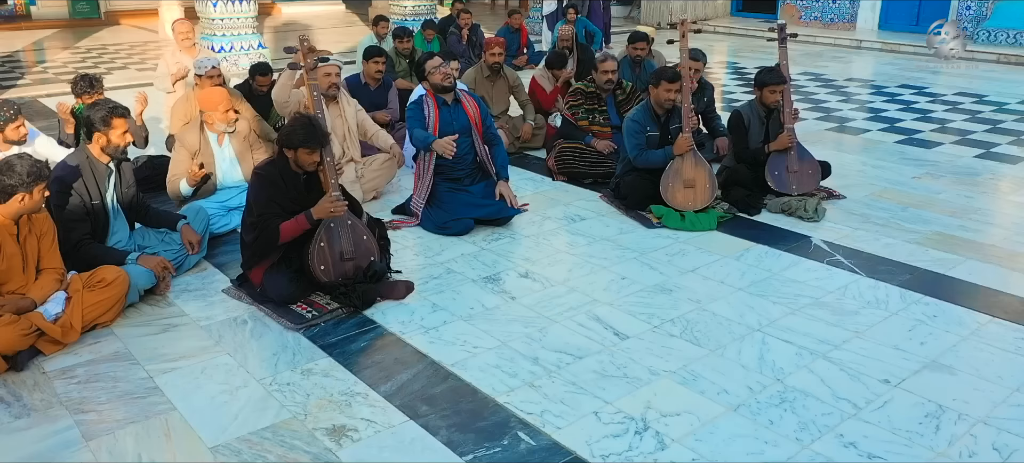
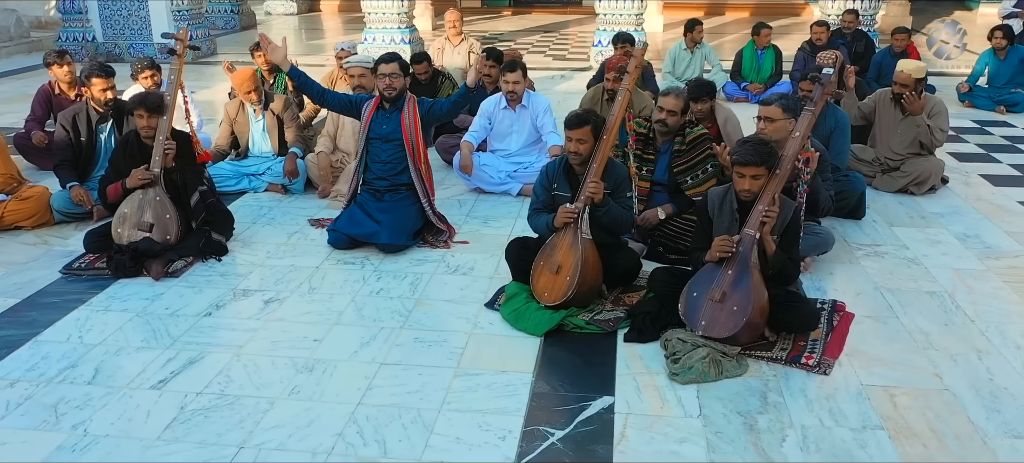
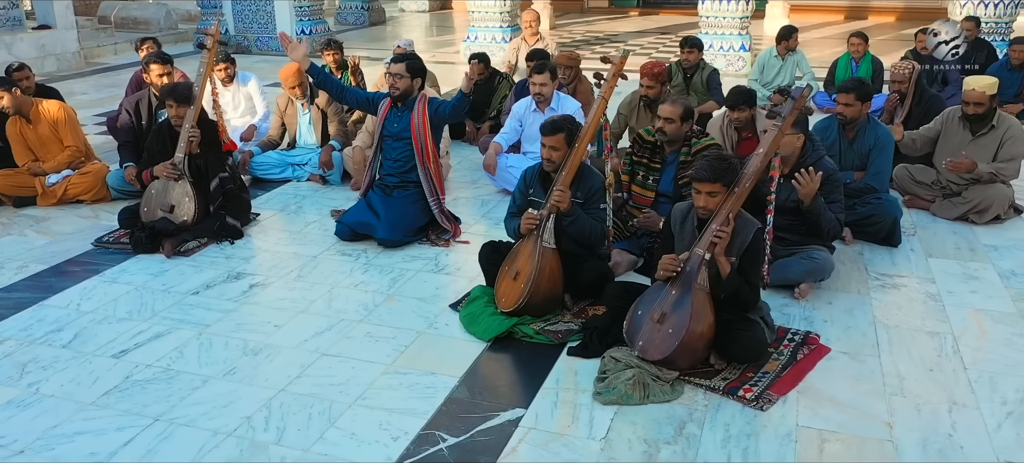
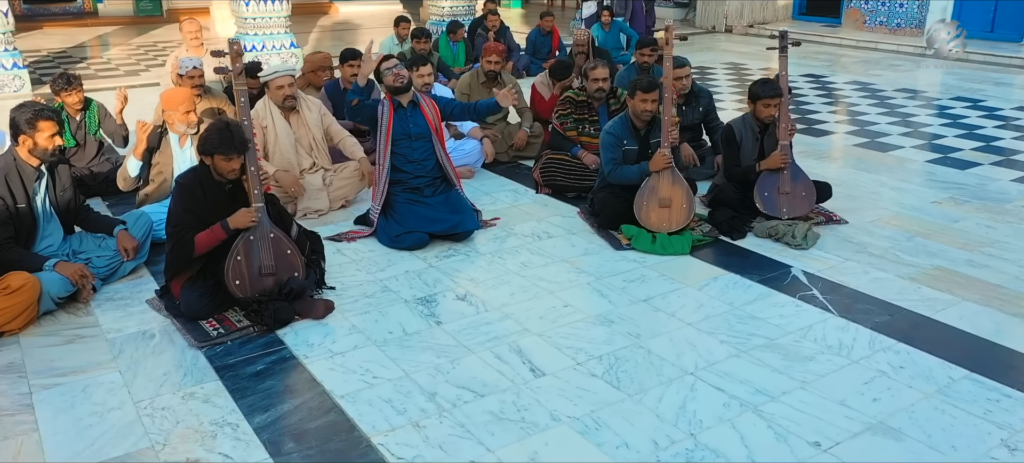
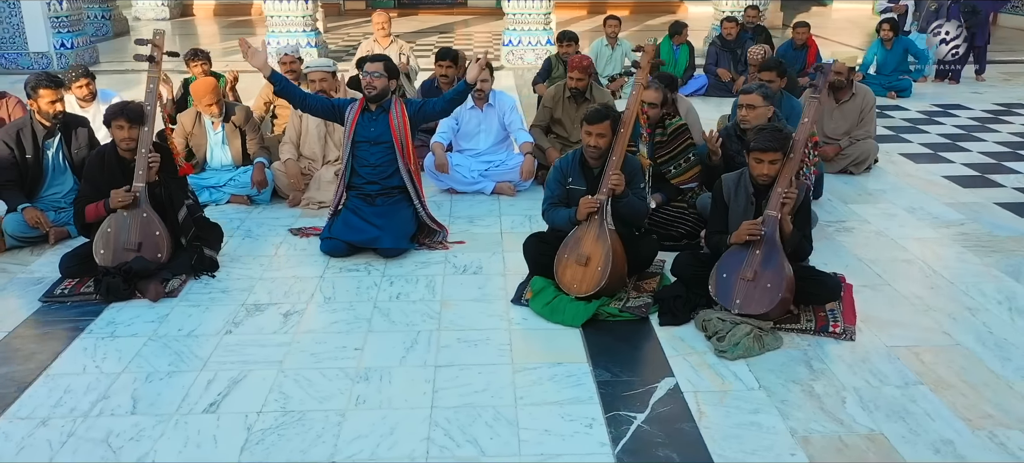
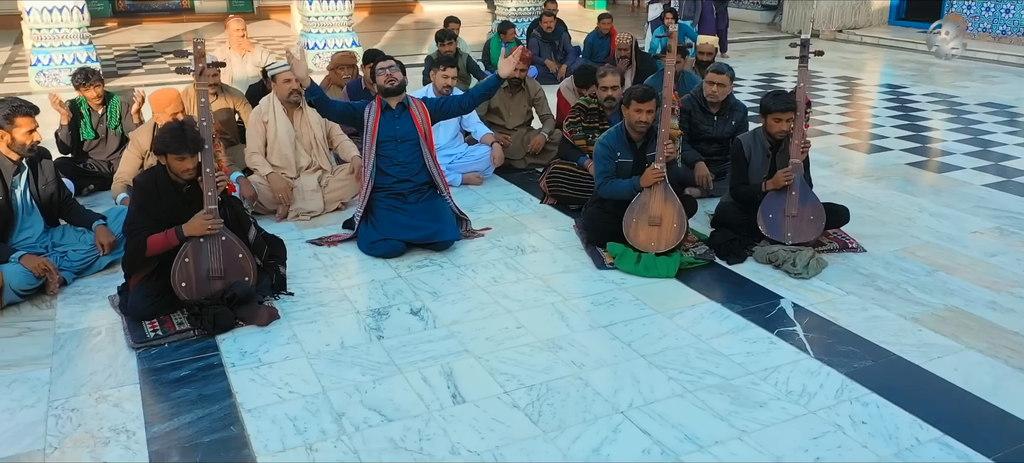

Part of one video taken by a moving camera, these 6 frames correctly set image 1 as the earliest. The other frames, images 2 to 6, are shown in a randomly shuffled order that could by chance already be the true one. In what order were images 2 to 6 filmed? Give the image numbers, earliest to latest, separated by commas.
4, 6, 5, 2, 3
